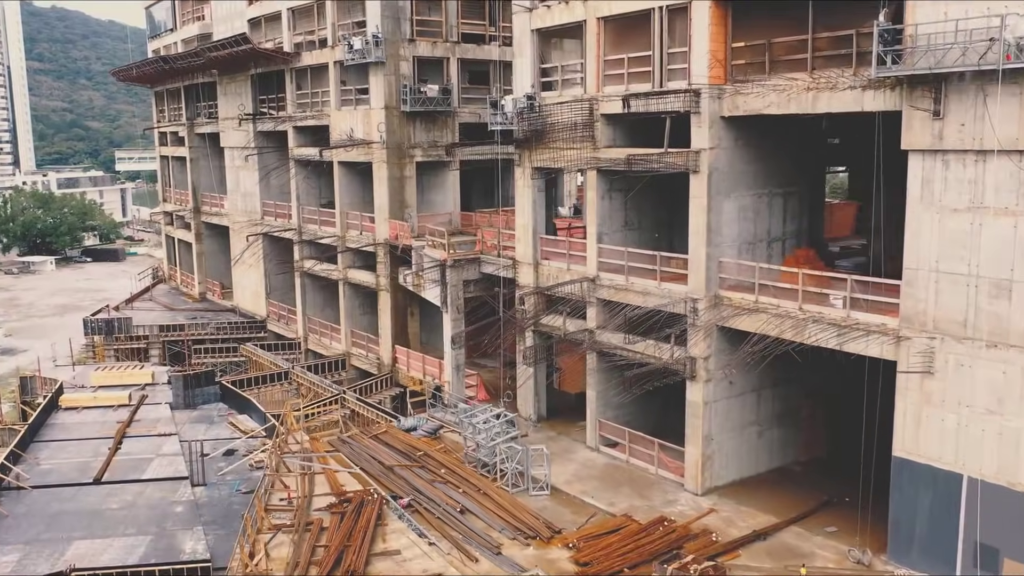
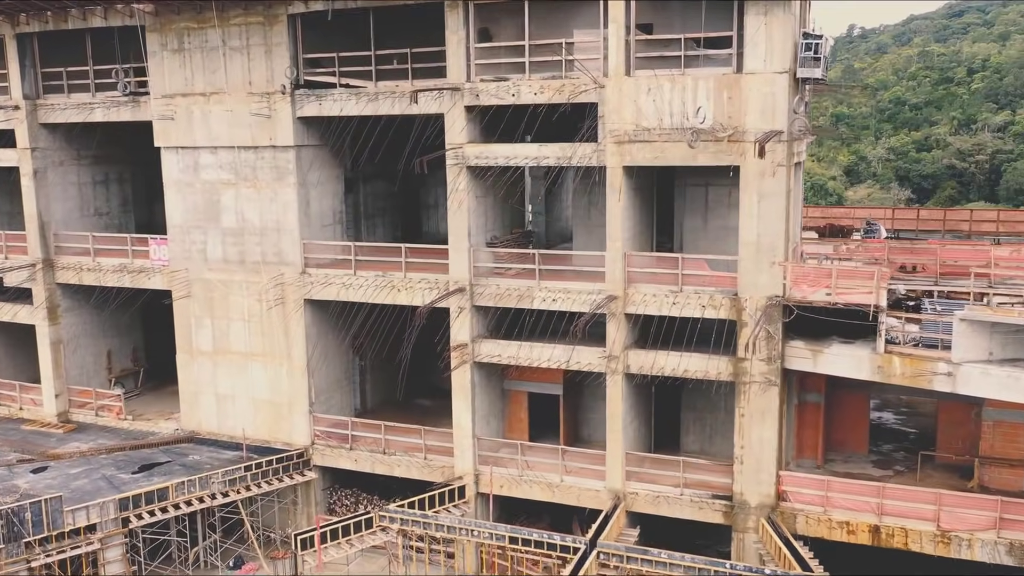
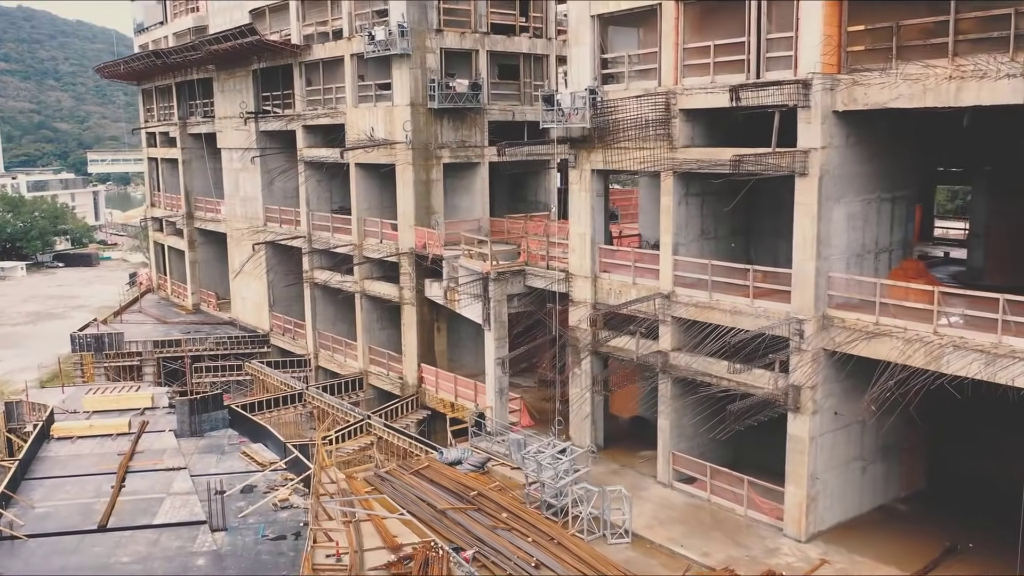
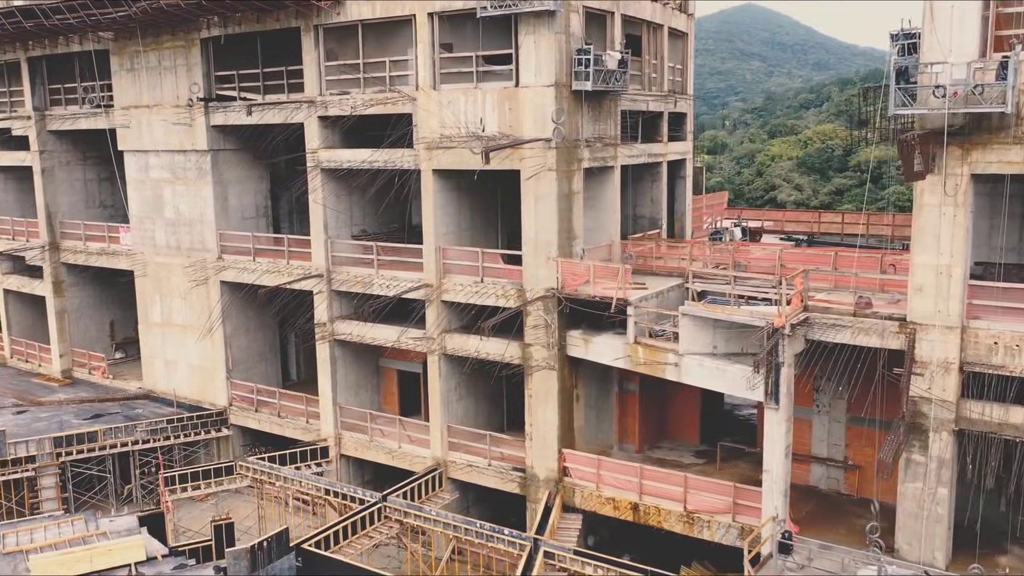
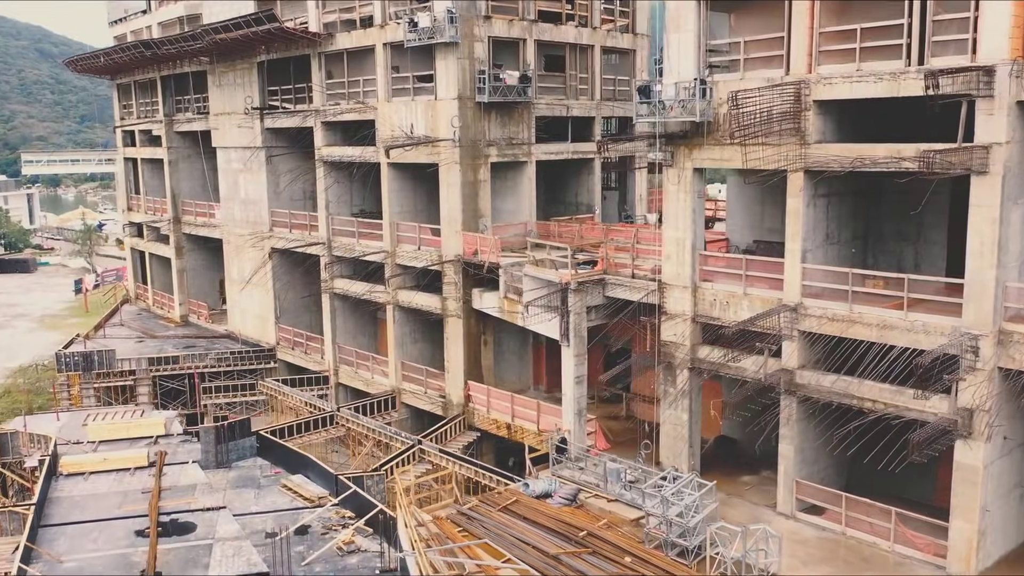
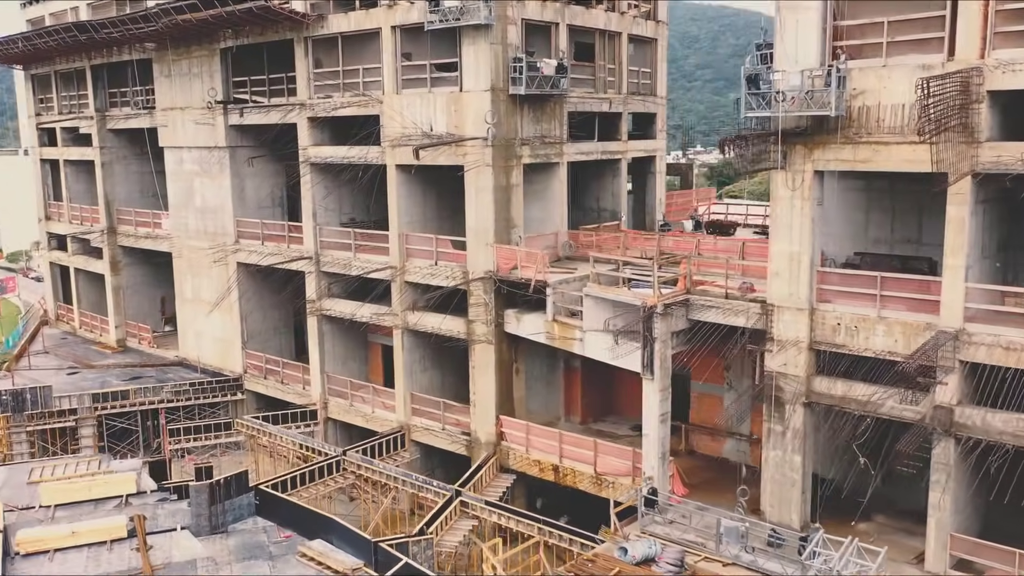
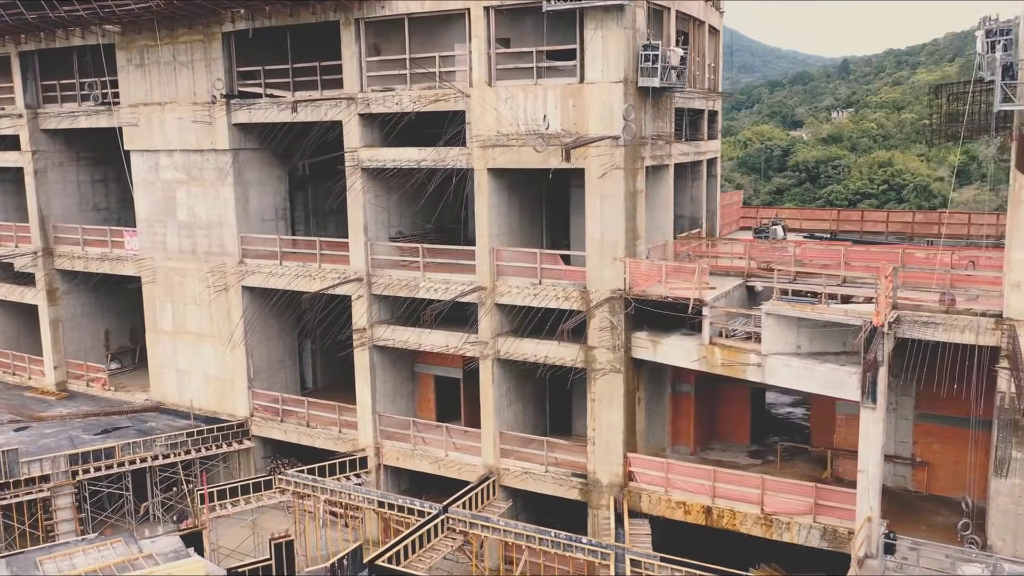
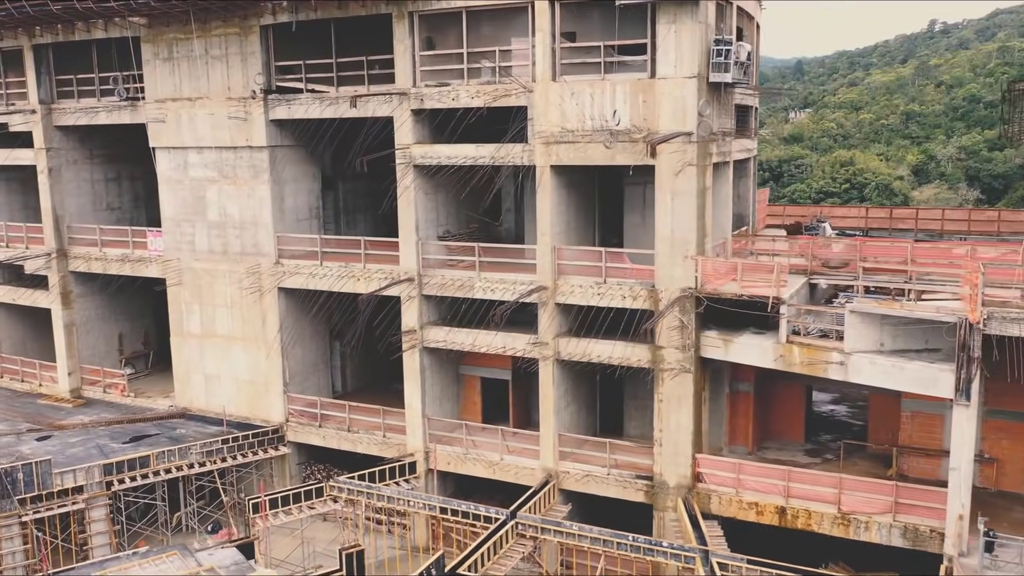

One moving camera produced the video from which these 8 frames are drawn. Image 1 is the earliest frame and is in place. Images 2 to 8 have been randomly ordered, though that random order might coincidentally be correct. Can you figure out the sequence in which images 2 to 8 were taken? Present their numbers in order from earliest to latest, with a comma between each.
3, 5, 6, 4, 7, 8, 2
